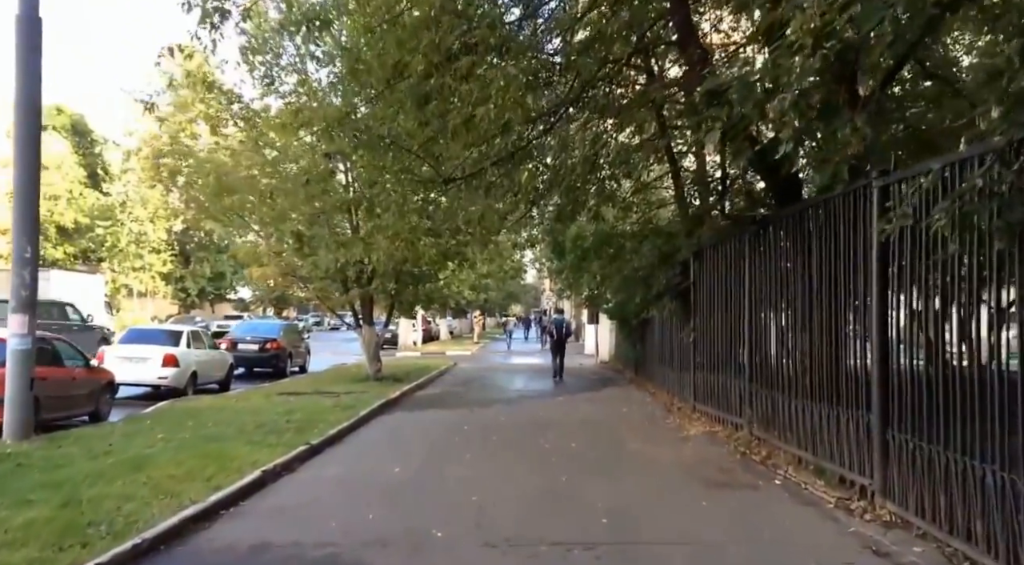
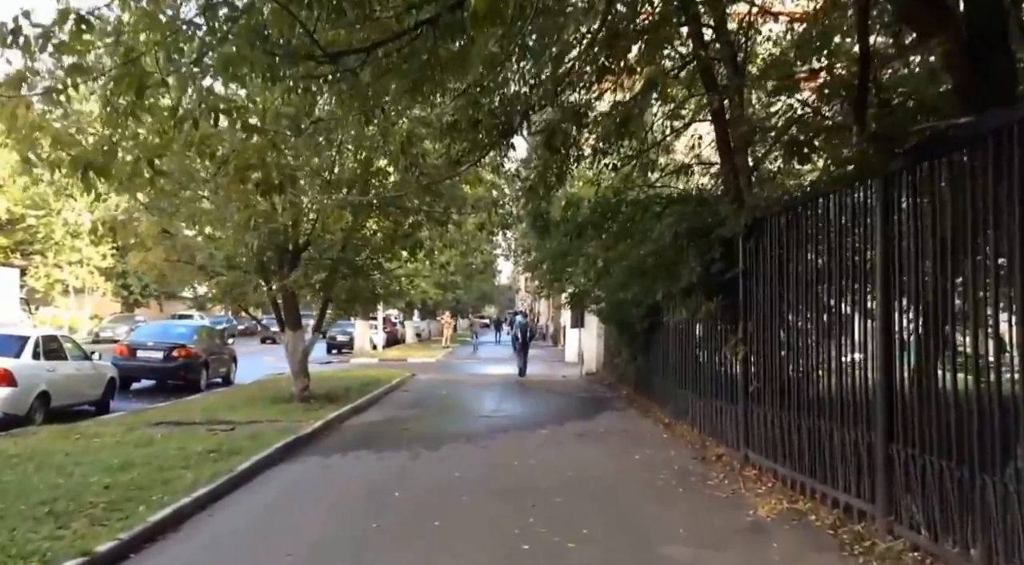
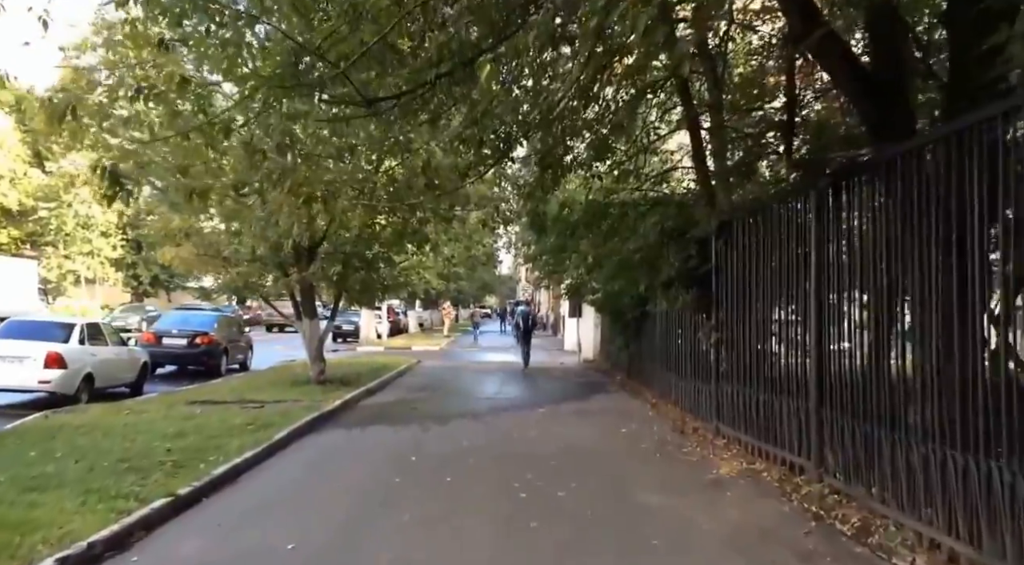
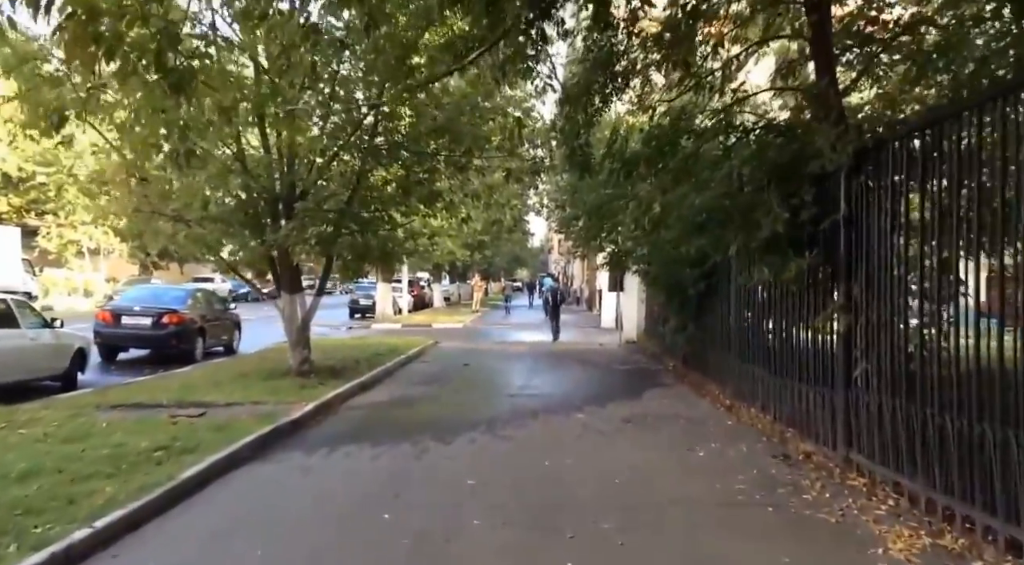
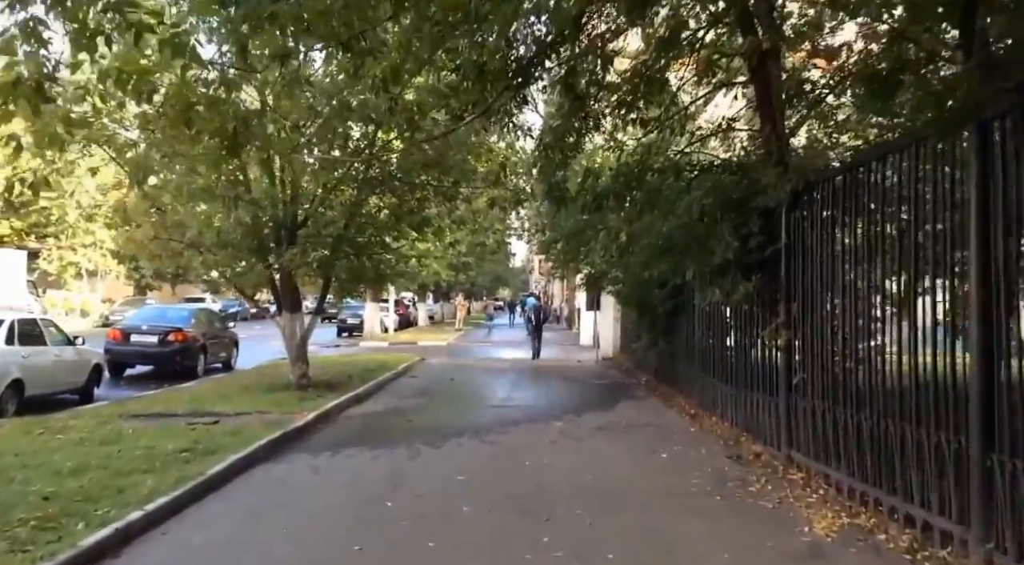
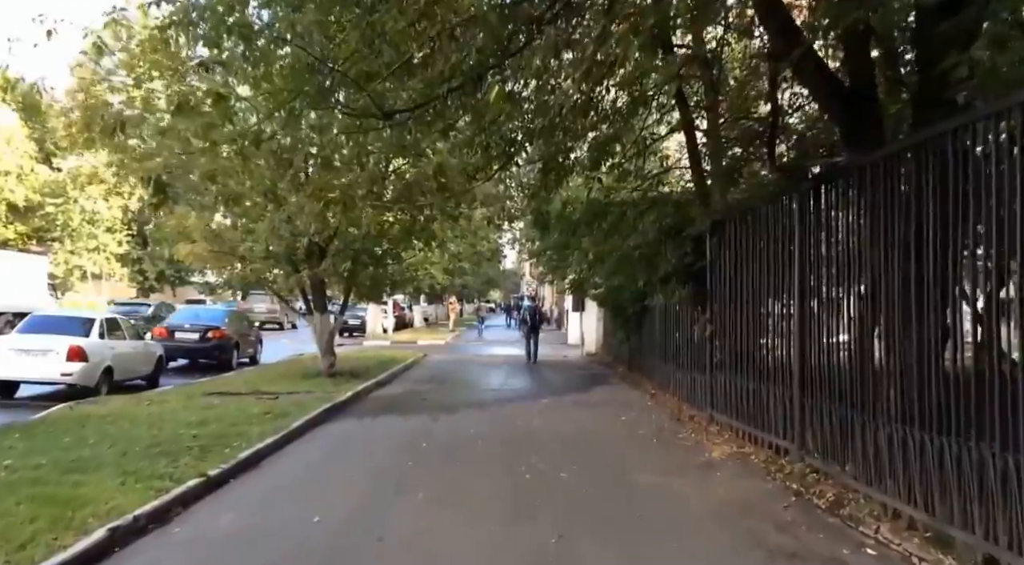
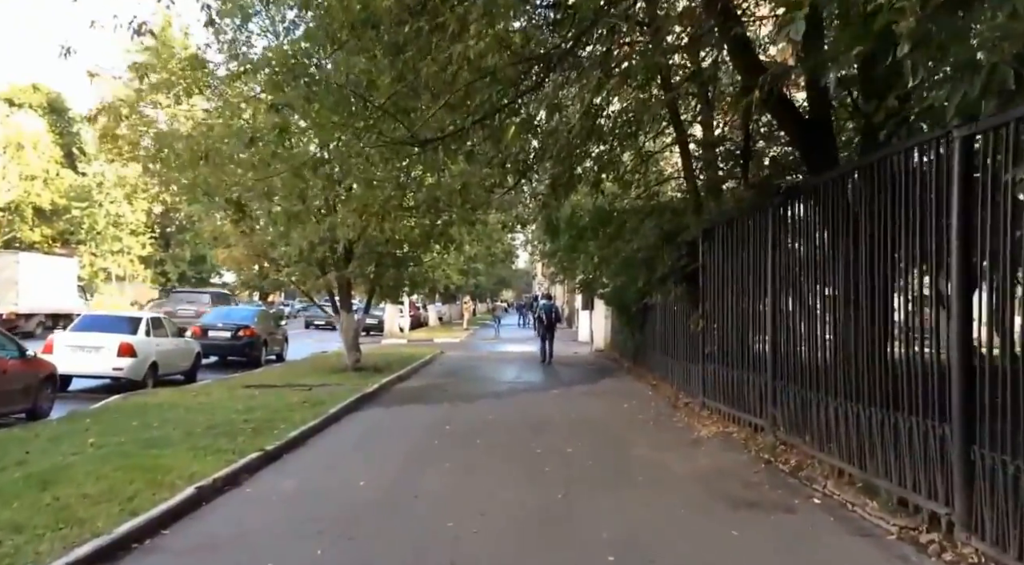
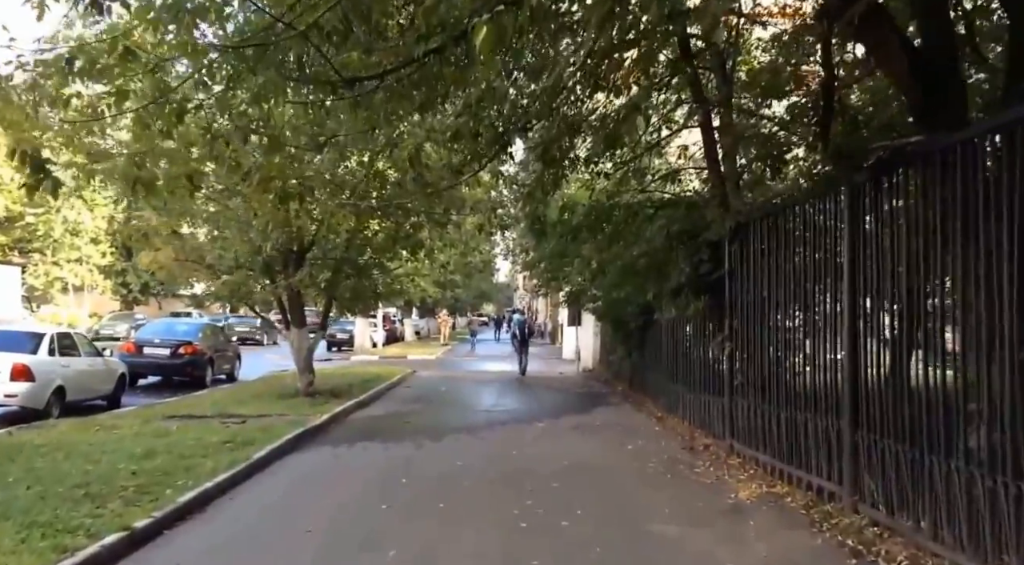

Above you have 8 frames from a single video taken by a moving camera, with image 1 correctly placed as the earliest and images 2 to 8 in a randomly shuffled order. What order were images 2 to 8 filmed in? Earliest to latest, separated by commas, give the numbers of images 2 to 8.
7, 6, 3, 8, 2, 5, 4
